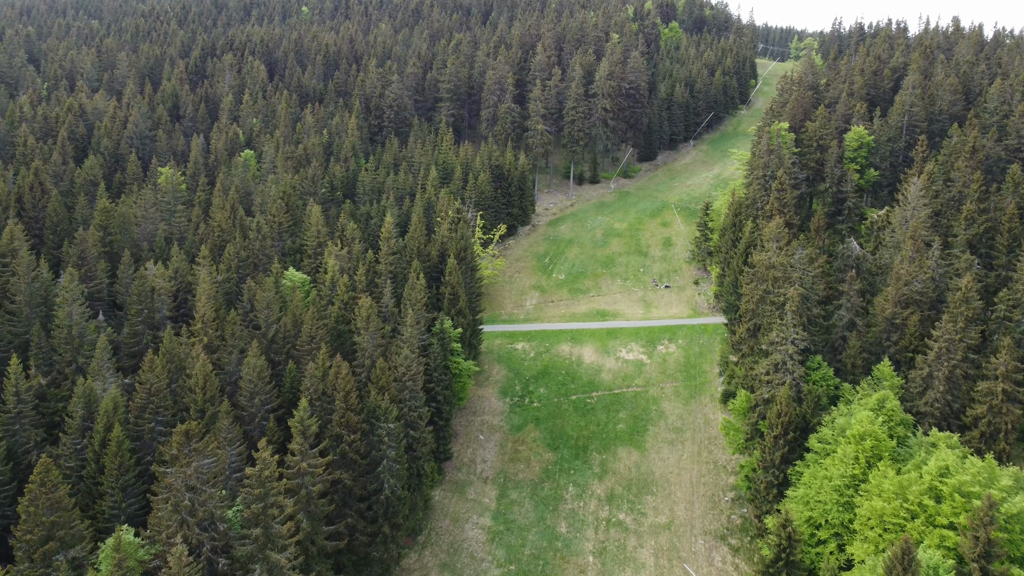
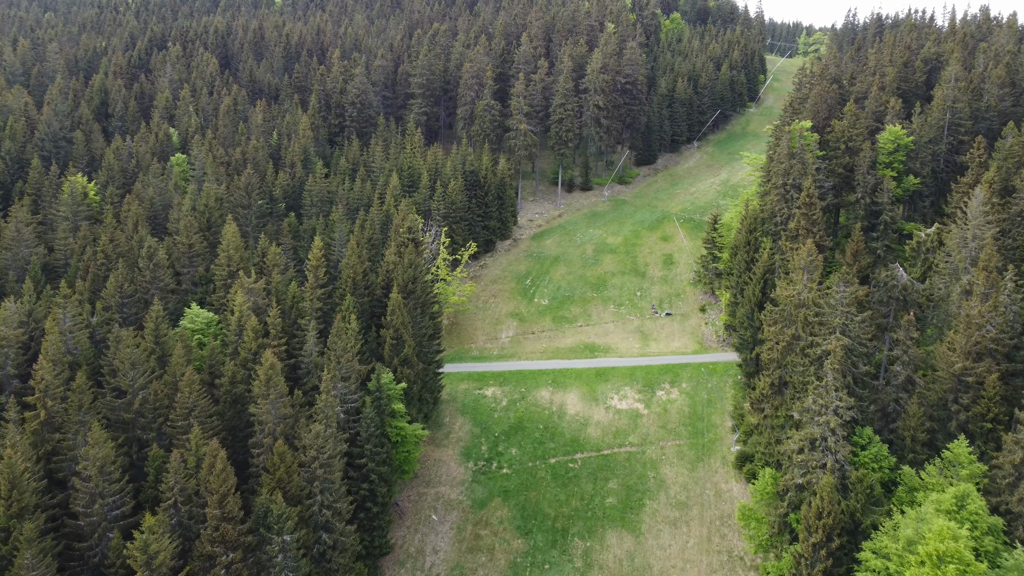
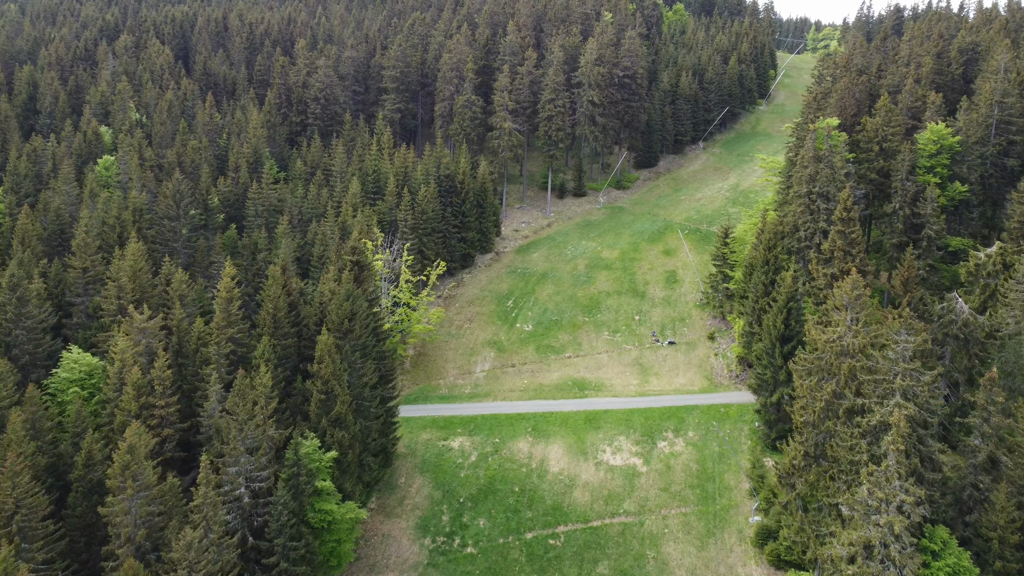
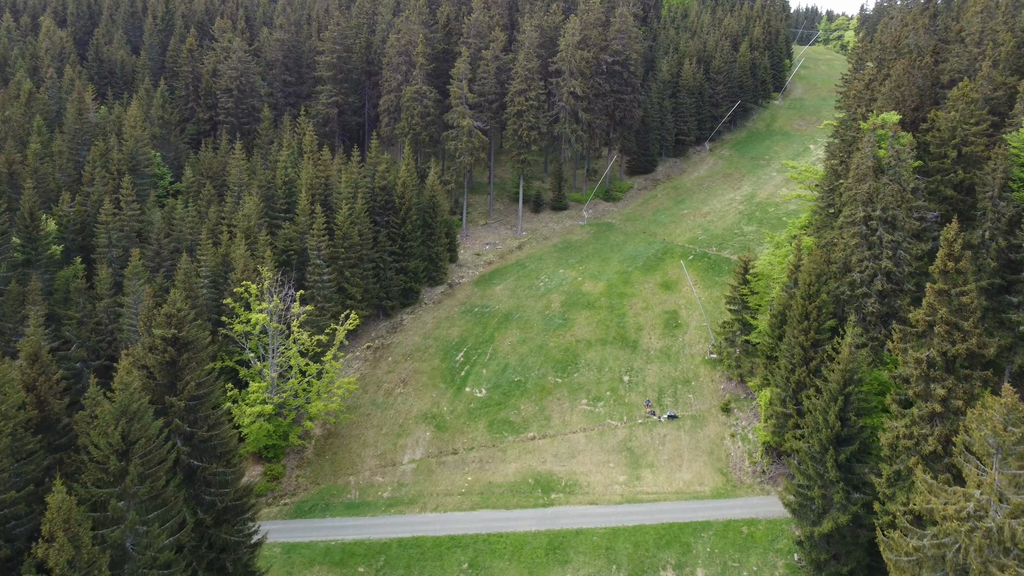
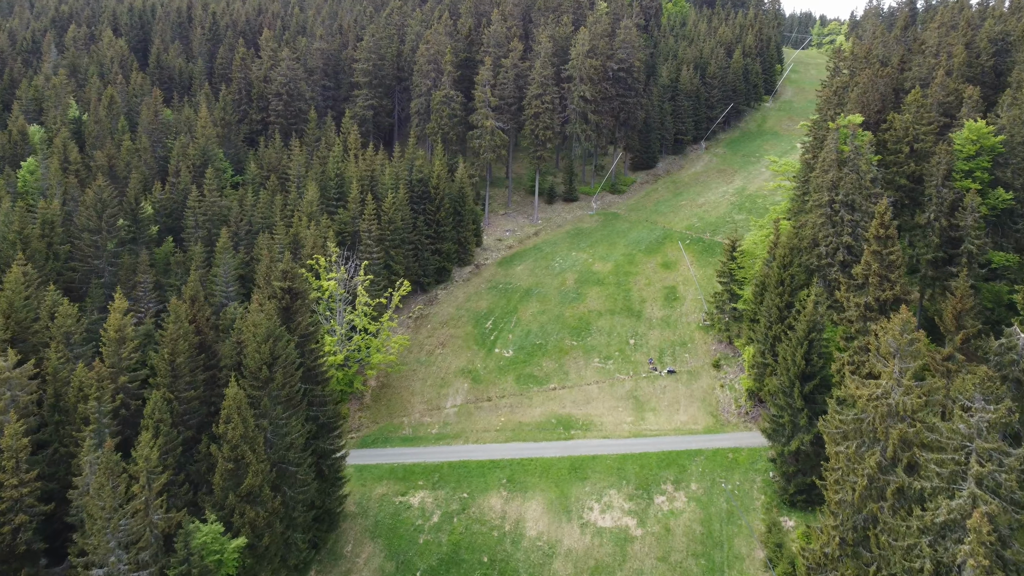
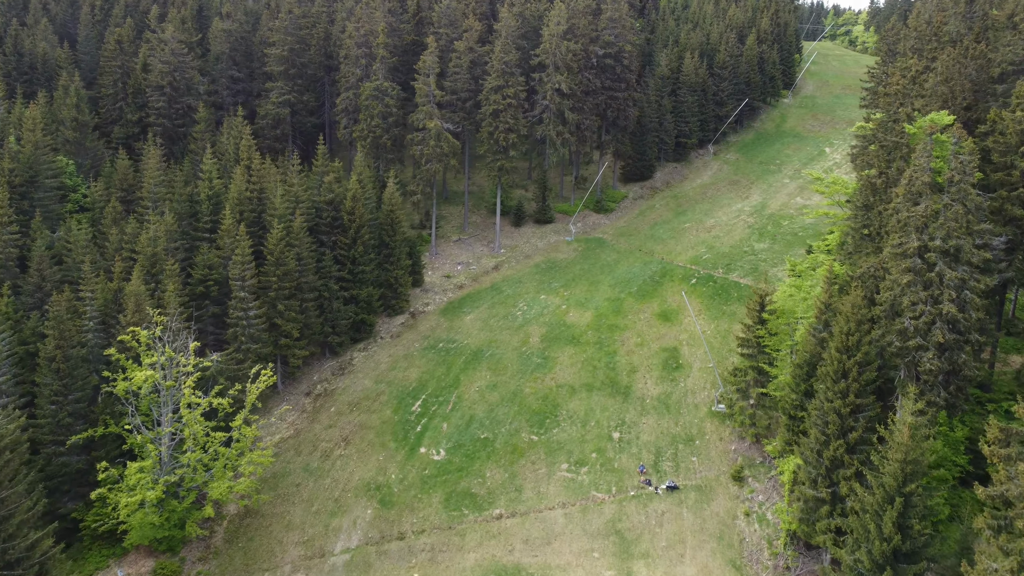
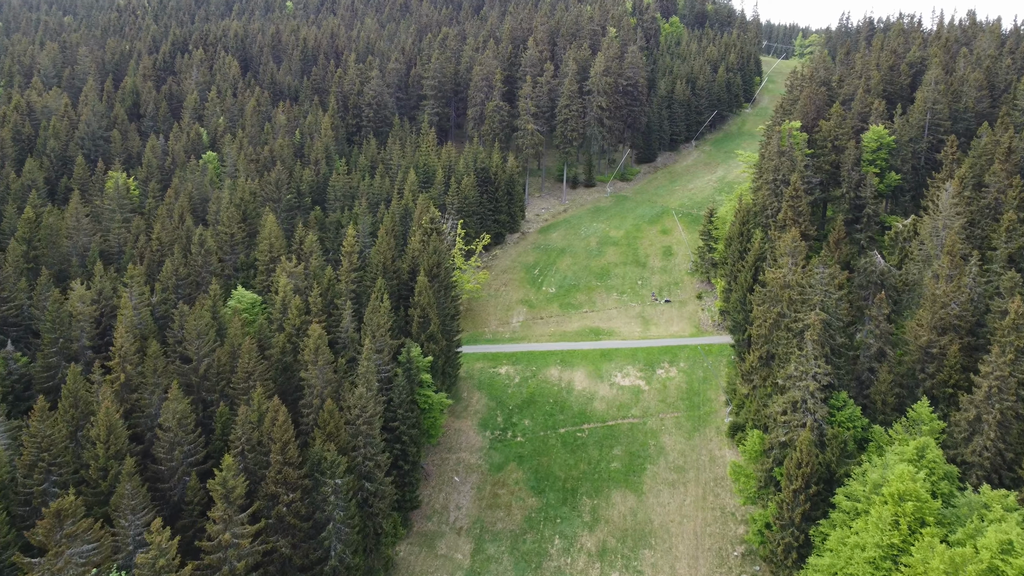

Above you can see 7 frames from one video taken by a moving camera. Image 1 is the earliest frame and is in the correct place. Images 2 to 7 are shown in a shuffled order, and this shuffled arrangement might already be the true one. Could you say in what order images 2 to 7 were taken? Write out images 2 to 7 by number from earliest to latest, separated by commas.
7, 2, 3, 5, 4, 6
